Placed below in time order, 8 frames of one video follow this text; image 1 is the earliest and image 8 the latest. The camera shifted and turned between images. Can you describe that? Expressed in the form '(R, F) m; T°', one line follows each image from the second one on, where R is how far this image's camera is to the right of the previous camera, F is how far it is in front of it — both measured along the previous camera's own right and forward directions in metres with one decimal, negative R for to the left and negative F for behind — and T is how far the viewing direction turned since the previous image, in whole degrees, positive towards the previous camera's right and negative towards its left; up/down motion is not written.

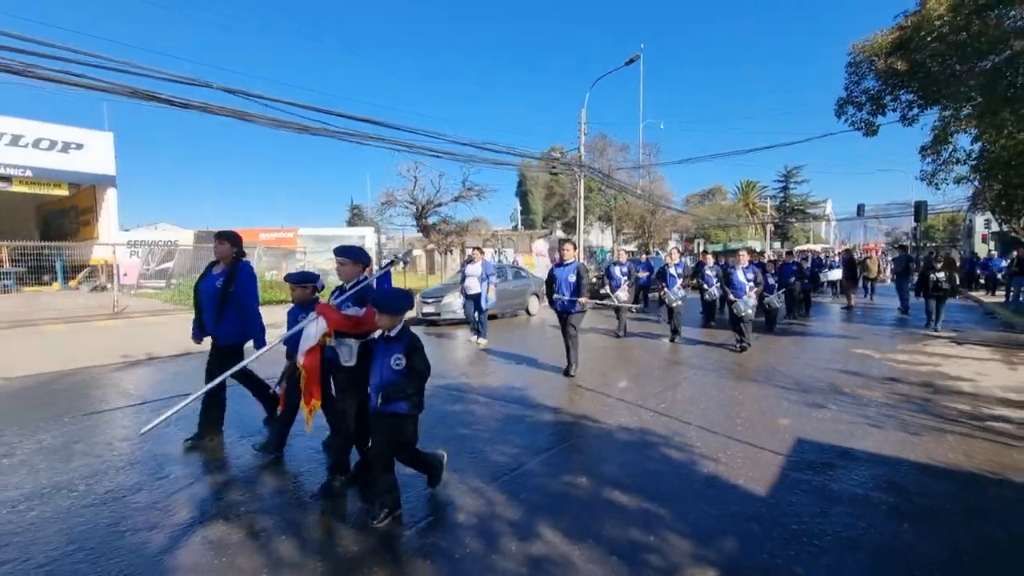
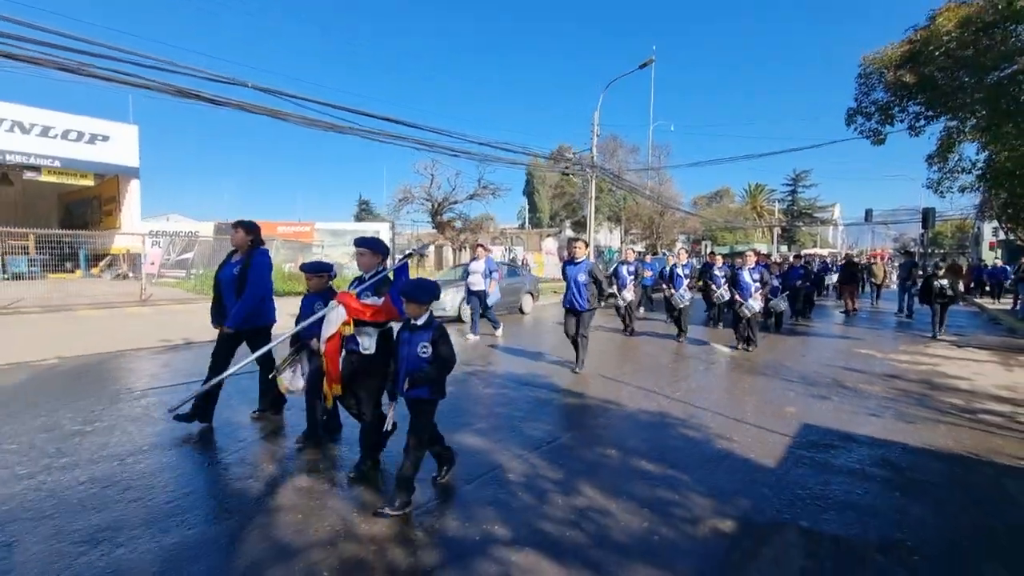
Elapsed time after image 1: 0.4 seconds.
(-0.4, -0.6) m; 0°
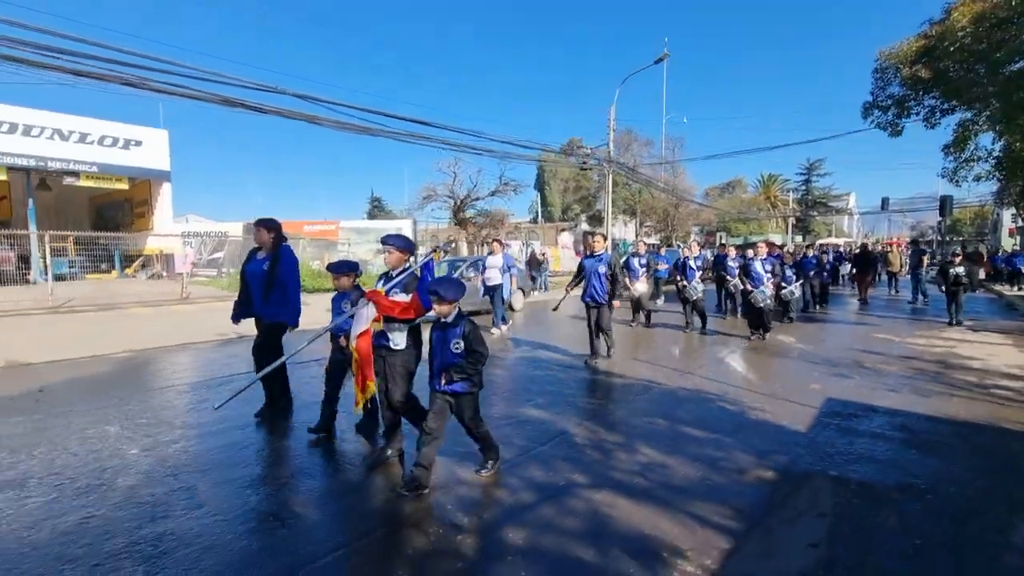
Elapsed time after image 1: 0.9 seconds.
(-0.5, -0.7) m; -1°
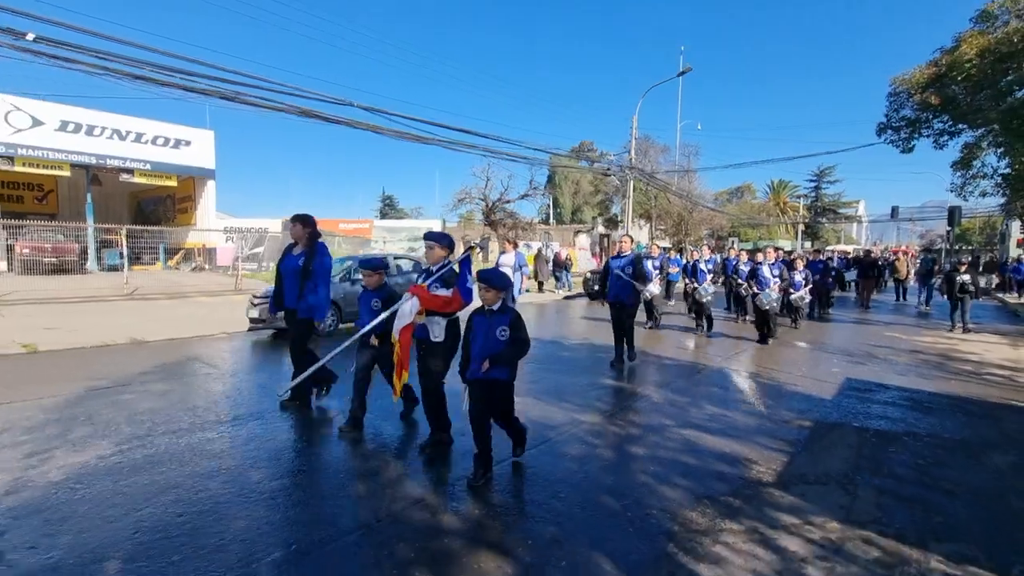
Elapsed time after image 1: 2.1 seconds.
(-1.1, -1.4) m; -1°
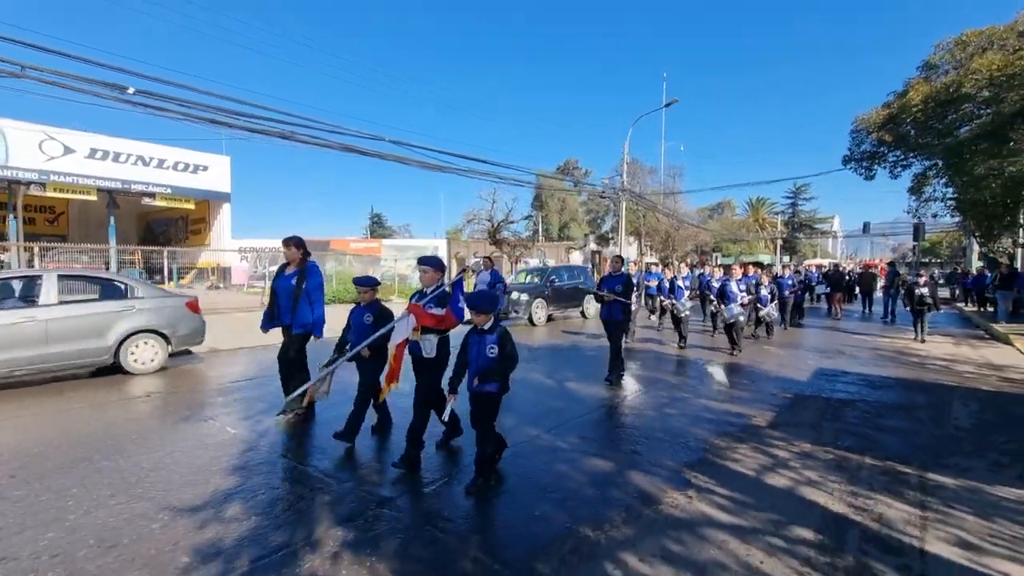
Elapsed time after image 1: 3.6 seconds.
(-1.1, -1.9) m; +2°
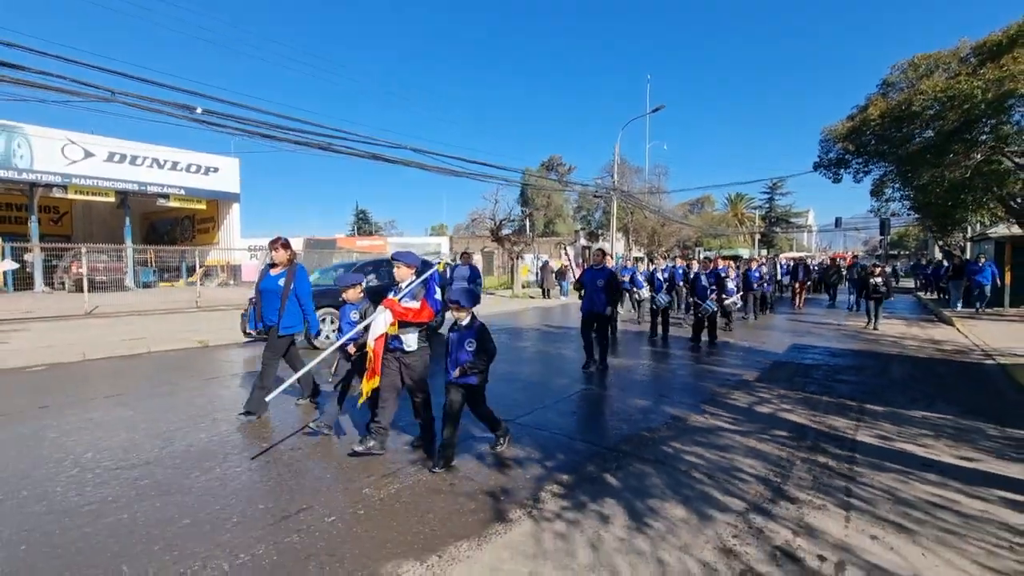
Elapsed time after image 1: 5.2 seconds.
(-1.1, -1.9) m; +2°
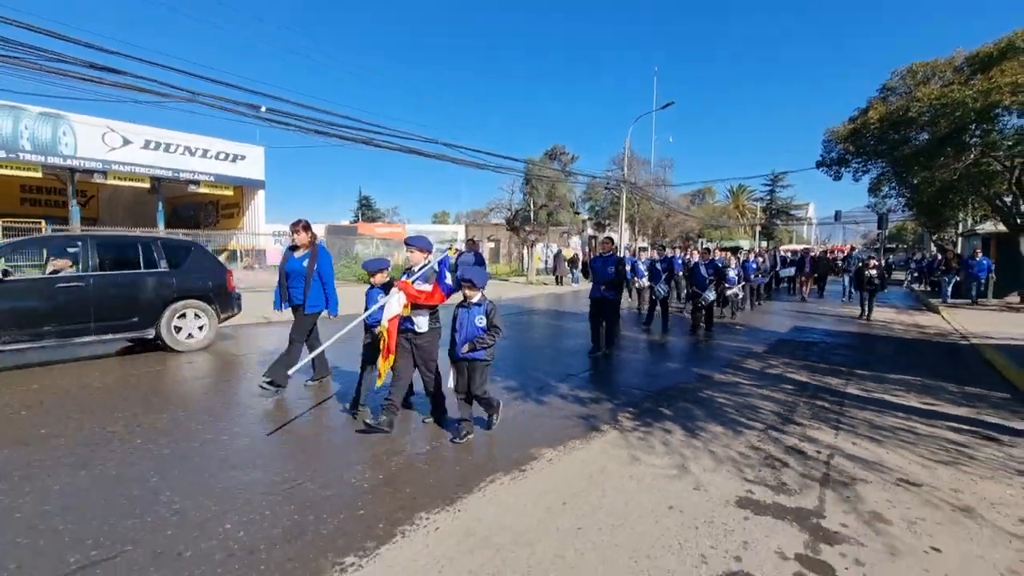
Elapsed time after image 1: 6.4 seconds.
(-1.0, -1.5) m; 0°
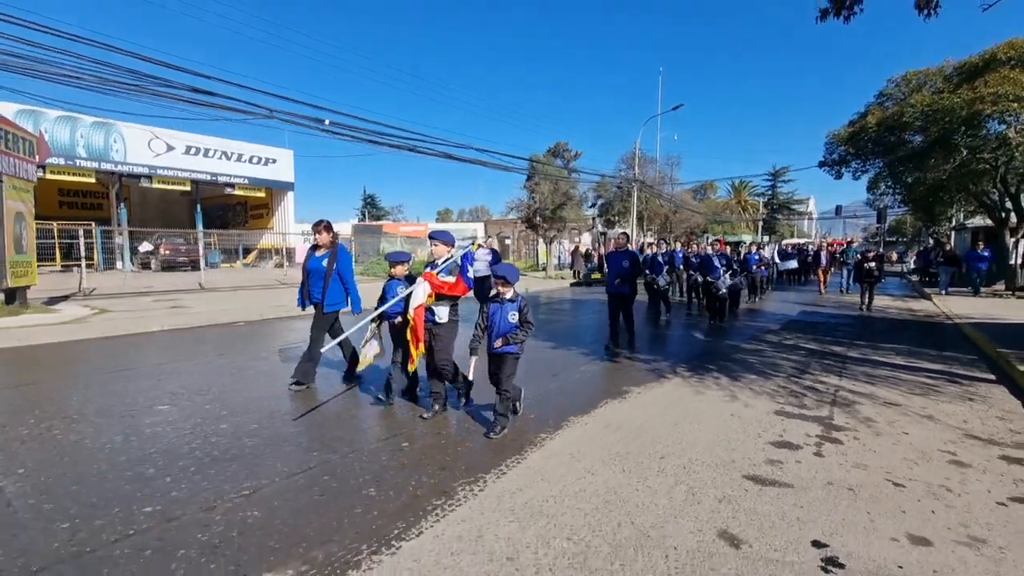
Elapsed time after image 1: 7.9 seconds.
(-1.2, -1.8) m; 0°
